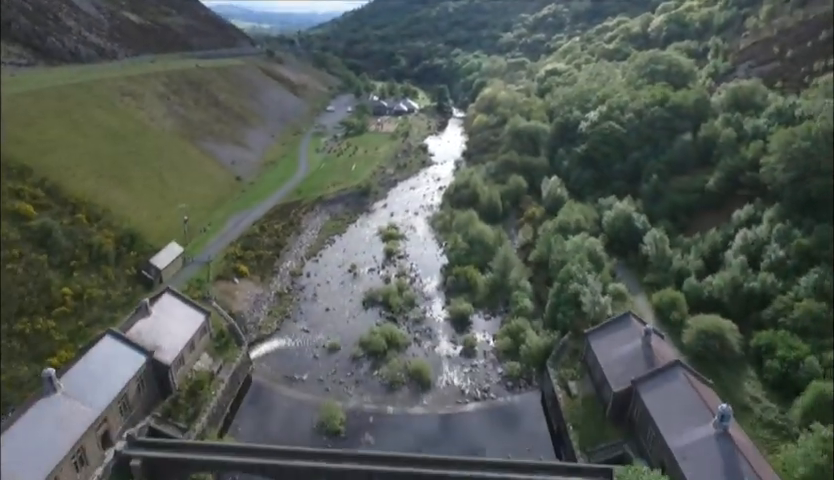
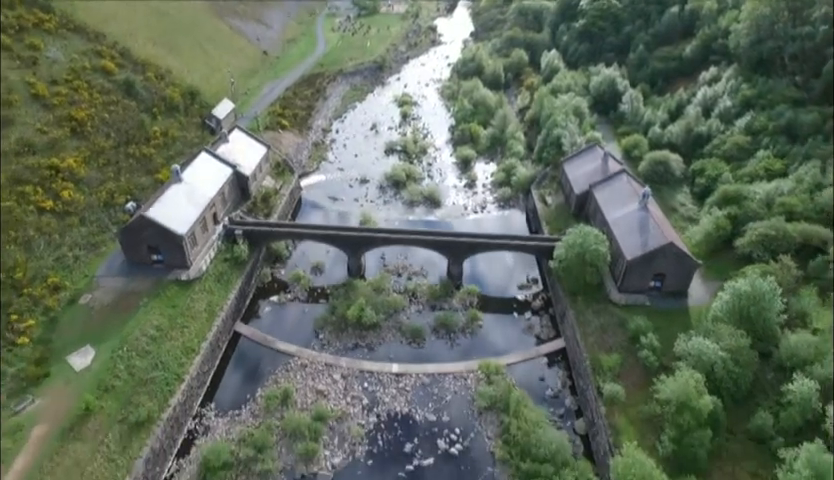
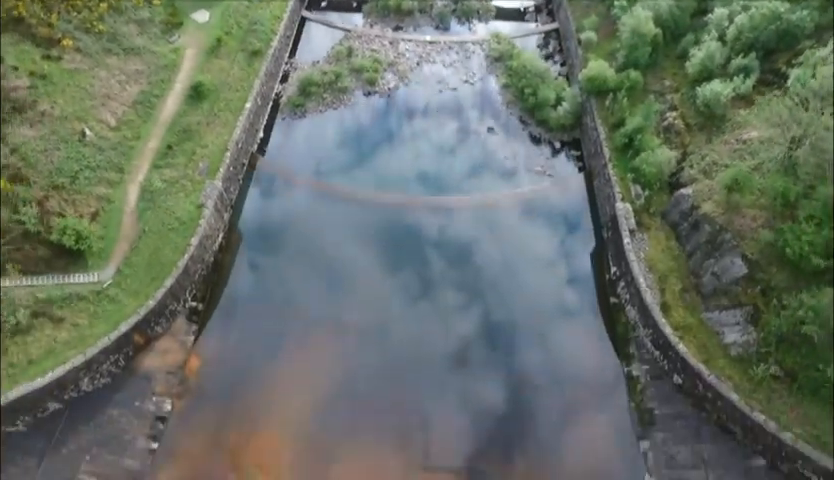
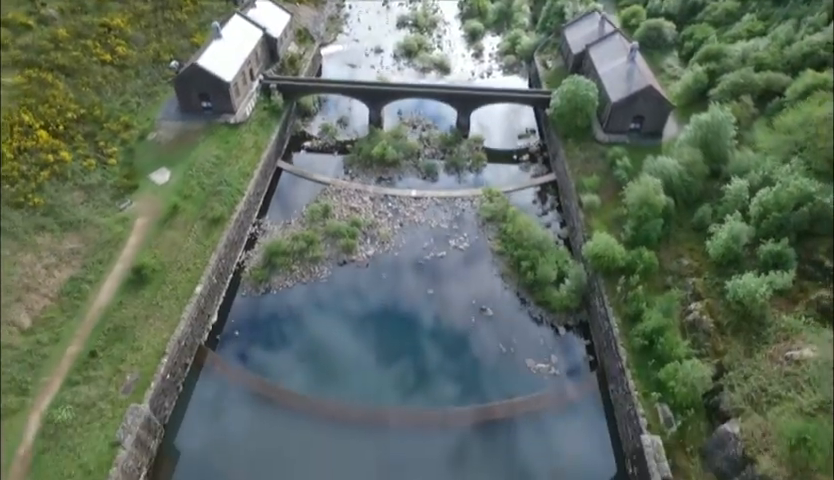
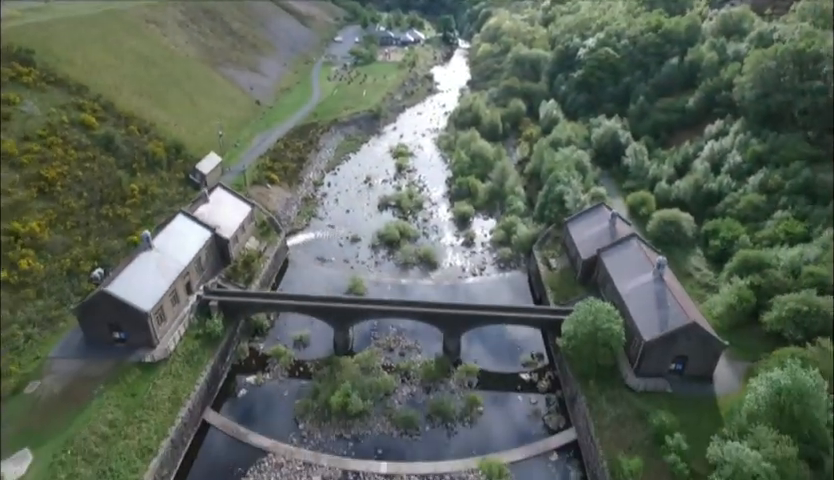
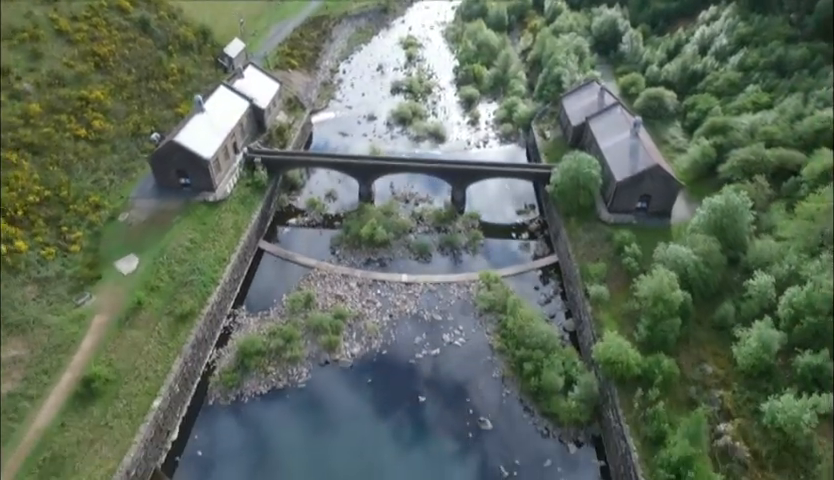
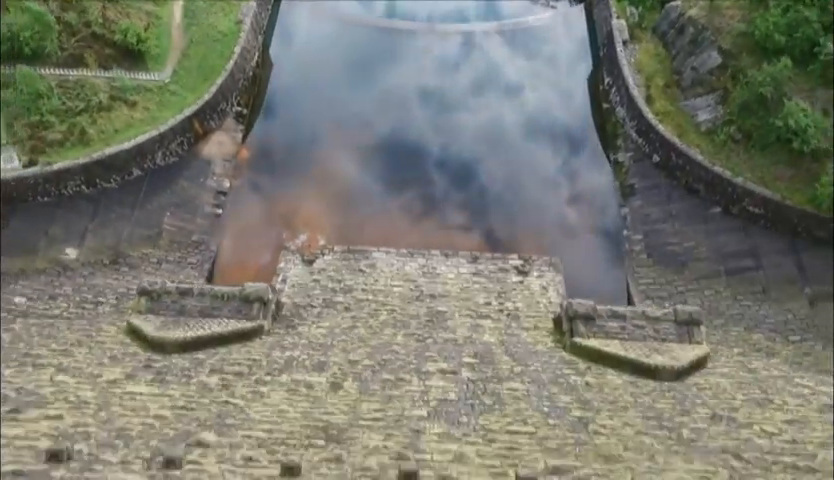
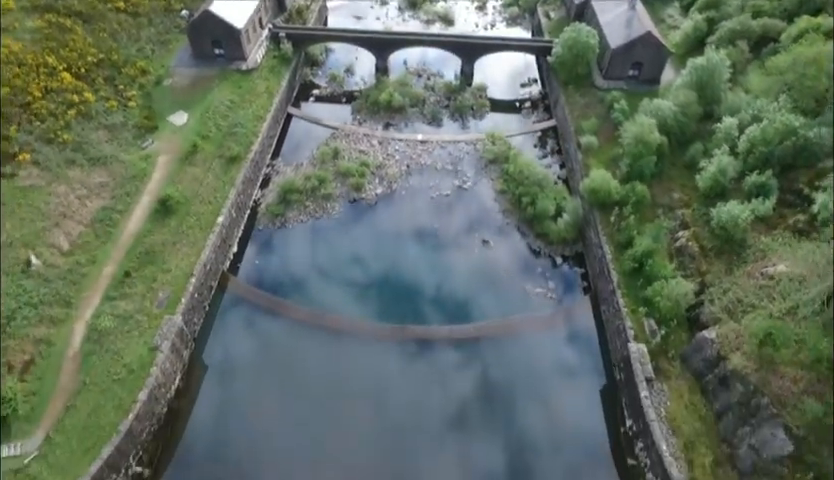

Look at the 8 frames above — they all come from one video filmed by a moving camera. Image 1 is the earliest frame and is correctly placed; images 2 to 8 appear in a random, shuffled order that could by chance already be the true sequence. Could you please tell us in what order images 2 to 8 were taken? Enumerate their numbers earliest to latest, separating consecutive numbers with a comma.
5, 2, 6, 4, 8, 3, 7
